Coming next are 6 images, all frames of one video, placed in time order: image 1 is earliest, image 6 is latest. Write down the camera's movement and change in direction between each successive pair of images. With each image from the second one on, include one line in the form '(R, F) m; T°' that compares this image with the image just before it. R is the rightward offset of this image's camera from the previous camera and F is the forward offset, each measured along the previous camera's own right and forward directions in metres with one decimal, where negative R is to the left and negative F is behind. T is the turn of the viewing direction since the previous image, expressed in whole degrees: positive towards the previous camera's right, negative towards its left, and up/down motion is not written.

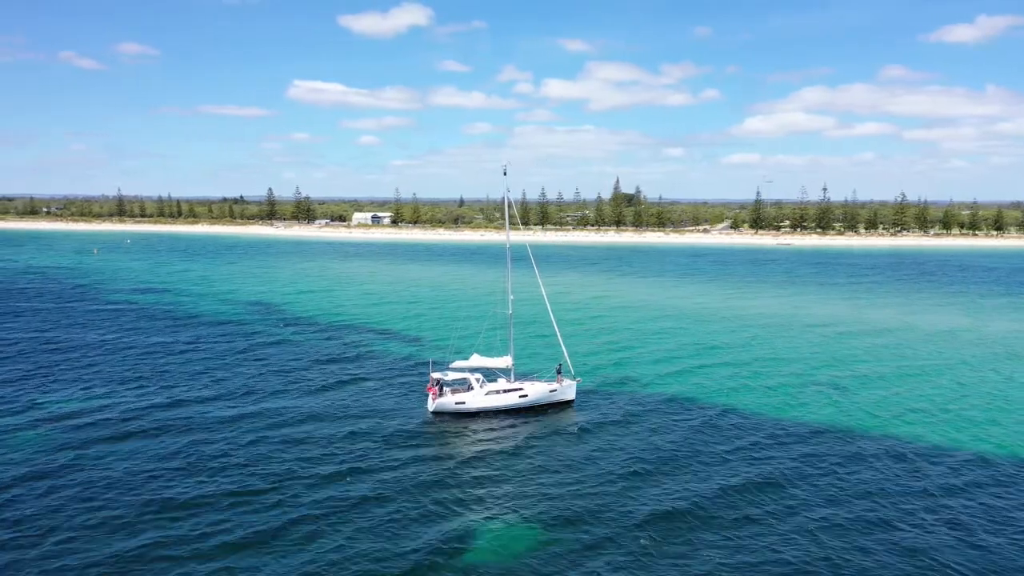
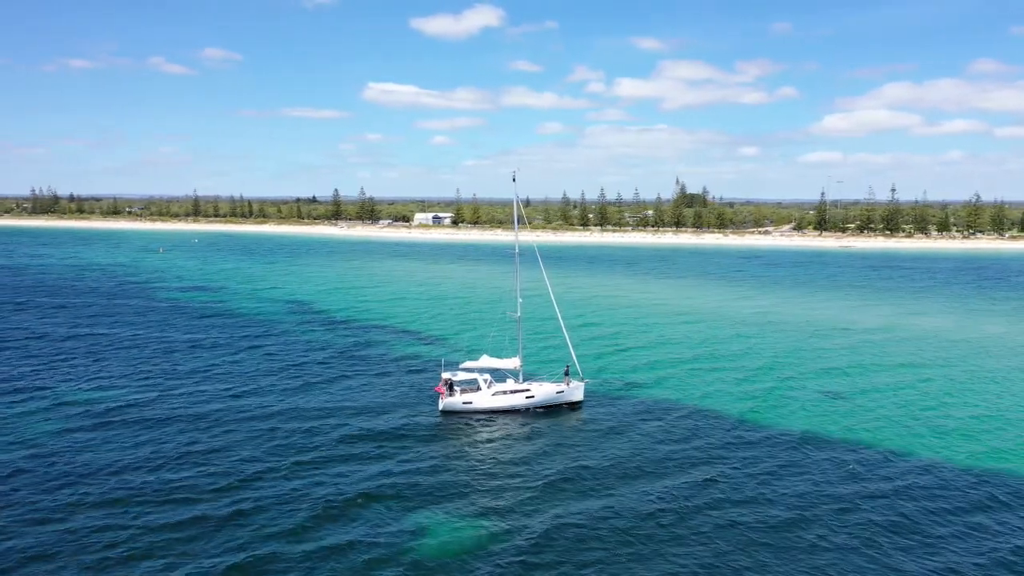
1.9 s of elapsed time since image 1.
(+4.9, -2.0) m; -5°
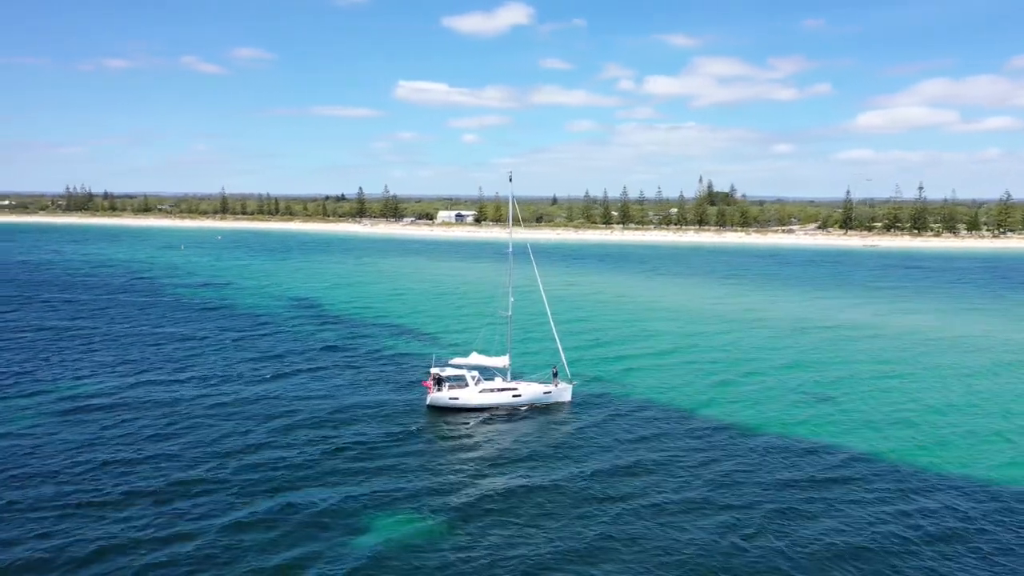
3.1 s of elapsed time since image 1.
(+2.9, -0.6) m; -2°
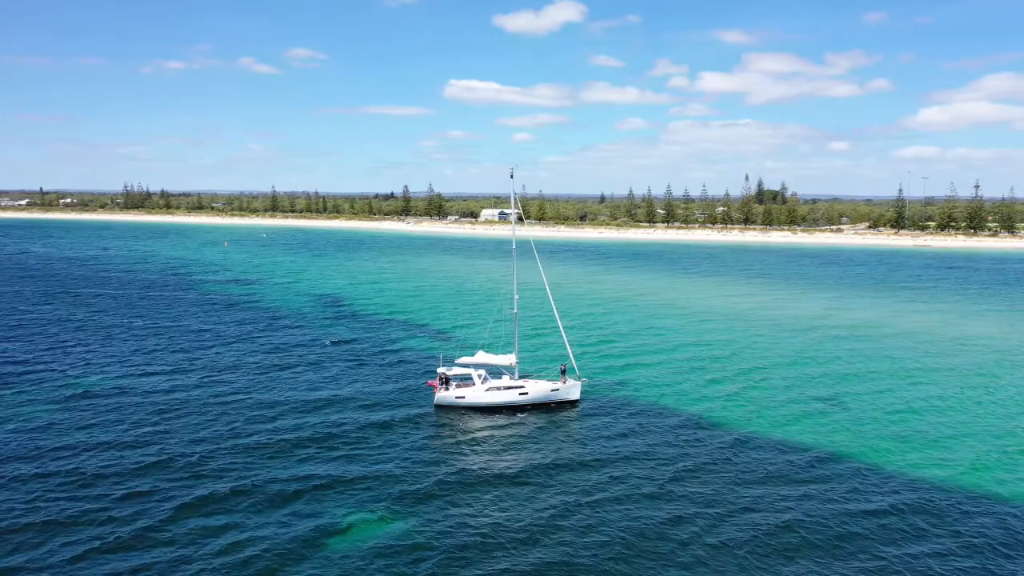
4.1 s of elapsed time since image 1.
(+2.7, 0.0) m; -3°
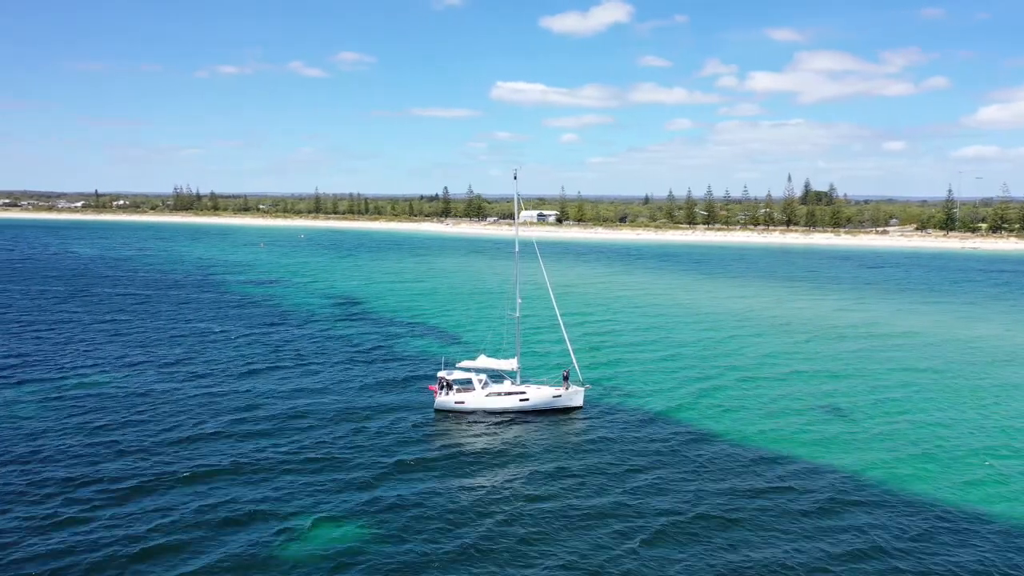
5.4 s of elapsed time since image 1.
(+2.9, +0.4) m; -3°
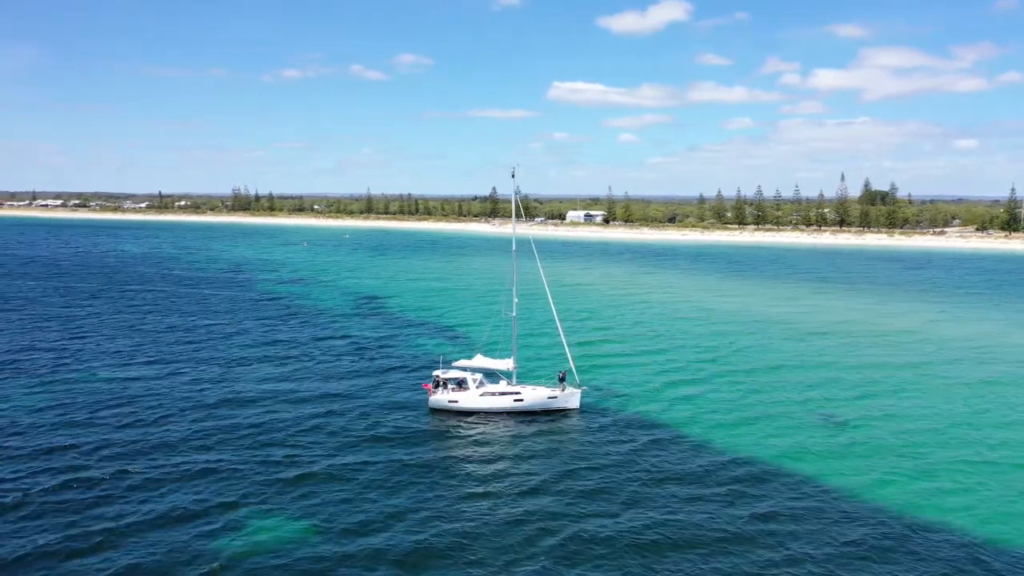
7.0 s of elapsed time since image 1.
(+3.8, -0.1) m; -4°
